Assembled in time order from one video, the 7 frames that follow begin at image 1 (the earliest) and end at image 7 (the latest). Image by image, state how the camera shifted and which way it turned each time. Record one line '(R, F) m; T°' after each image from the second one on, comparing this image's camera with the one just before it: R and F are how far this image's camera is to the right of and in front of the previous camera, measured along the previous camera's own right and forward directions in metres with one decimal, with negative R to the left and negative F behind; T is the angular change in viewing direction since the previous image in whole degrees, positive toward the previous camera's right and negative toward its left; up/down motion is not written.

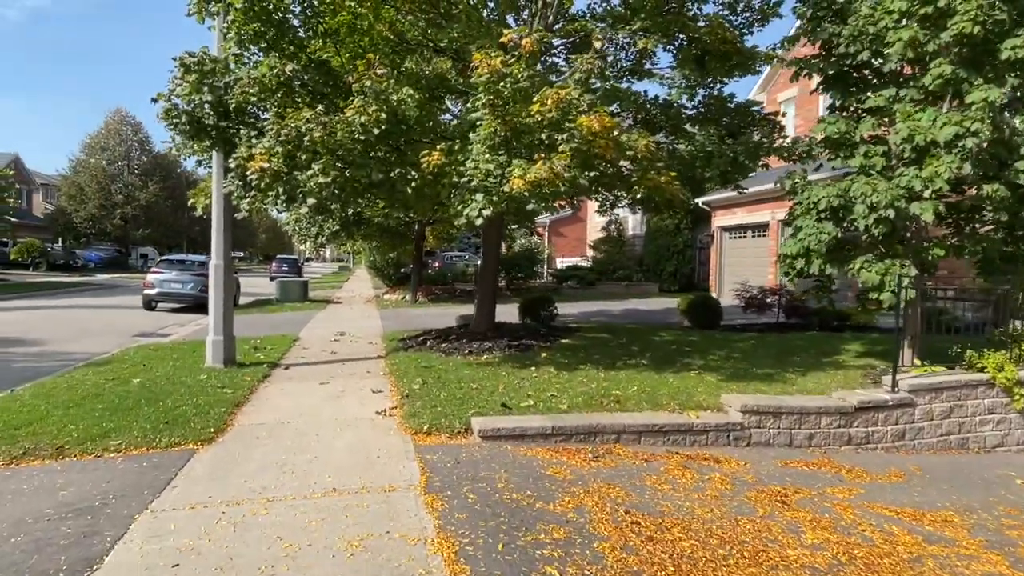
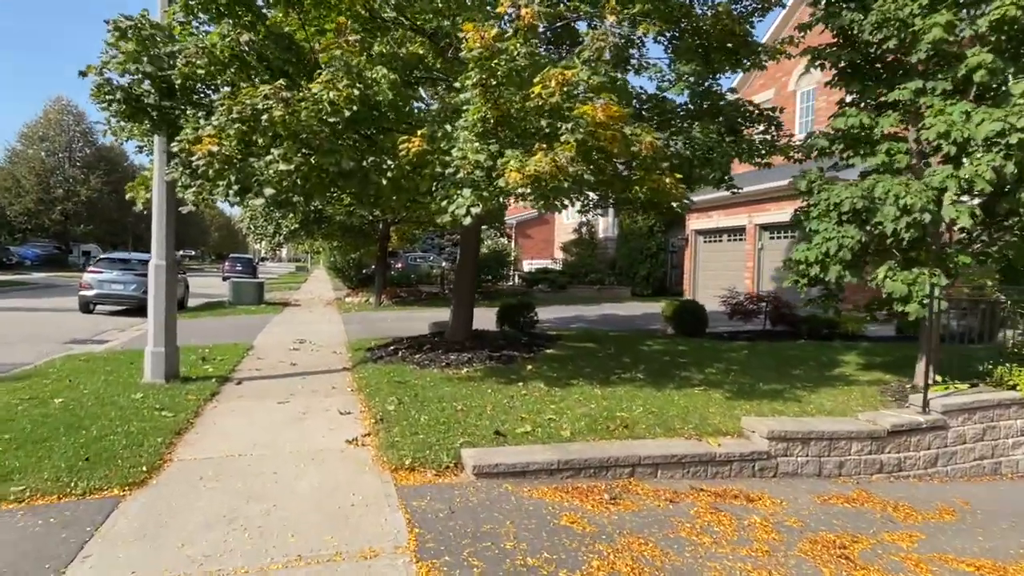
(-0.3, +1.0) m; +4°
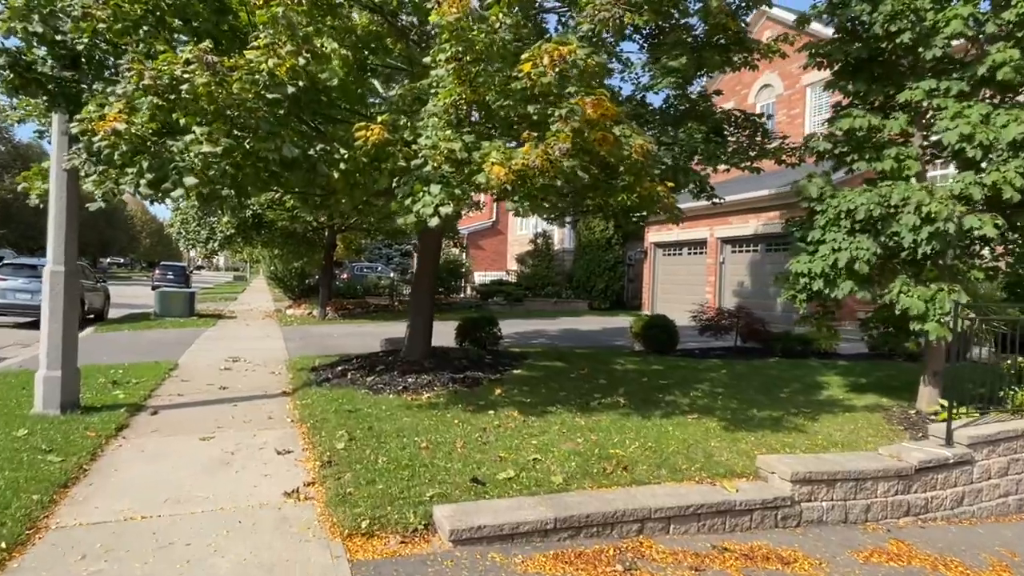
(-0.3, +1.1) m; +5°
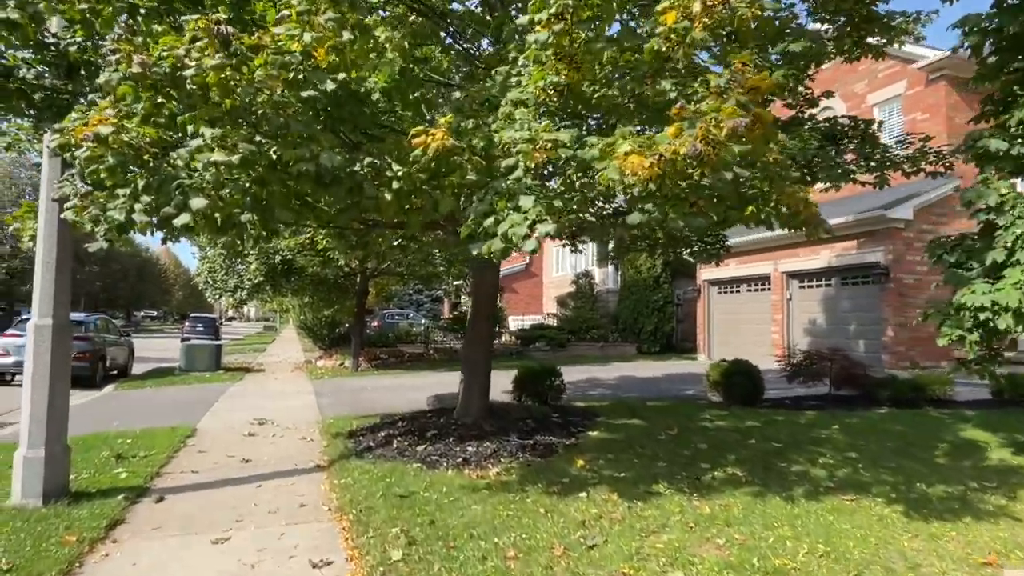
(-0.6, +1.5) m; -2°
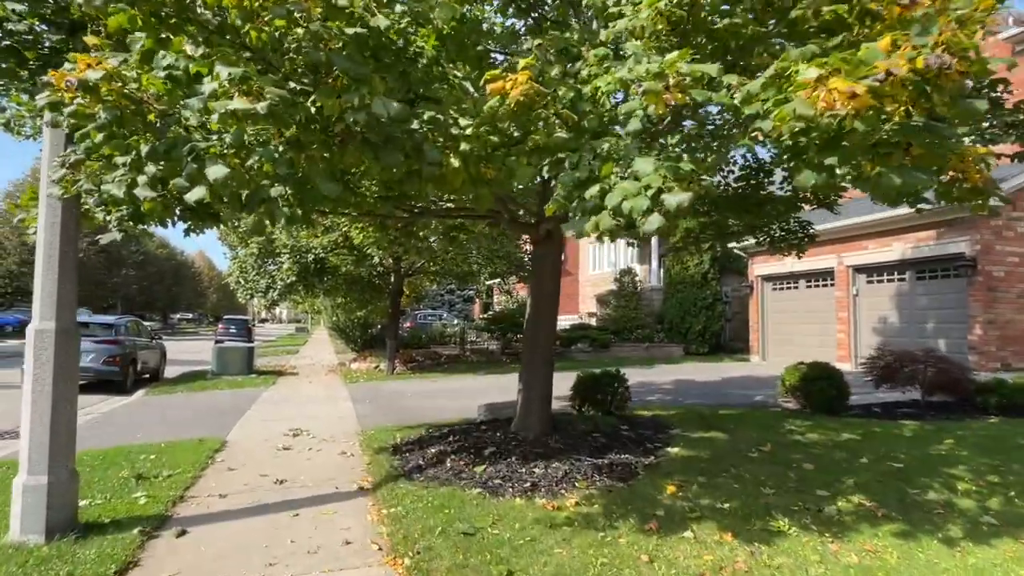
(-0.4, +1.0) m; -3°
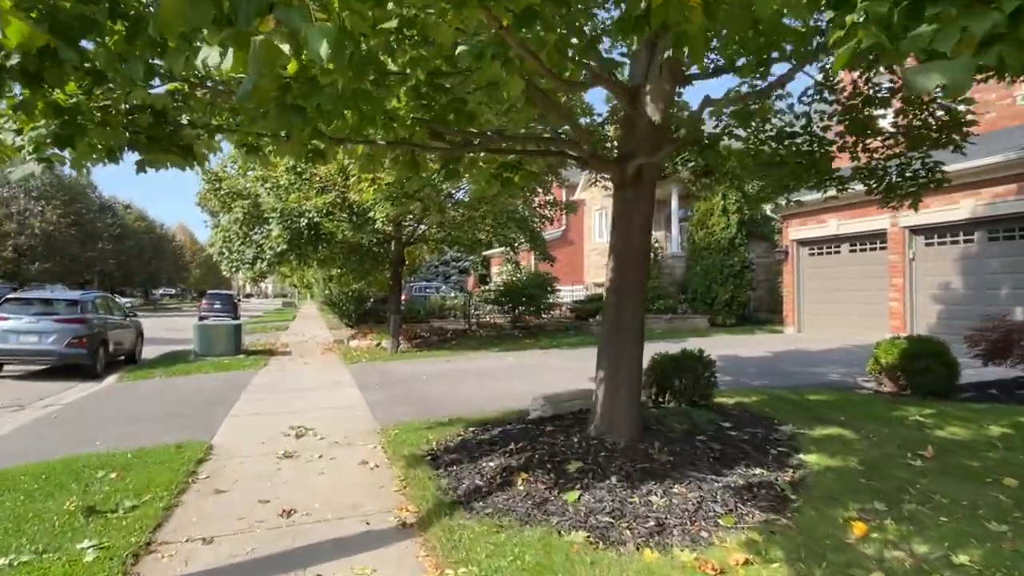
(-0.8, +1.8) m; +1°
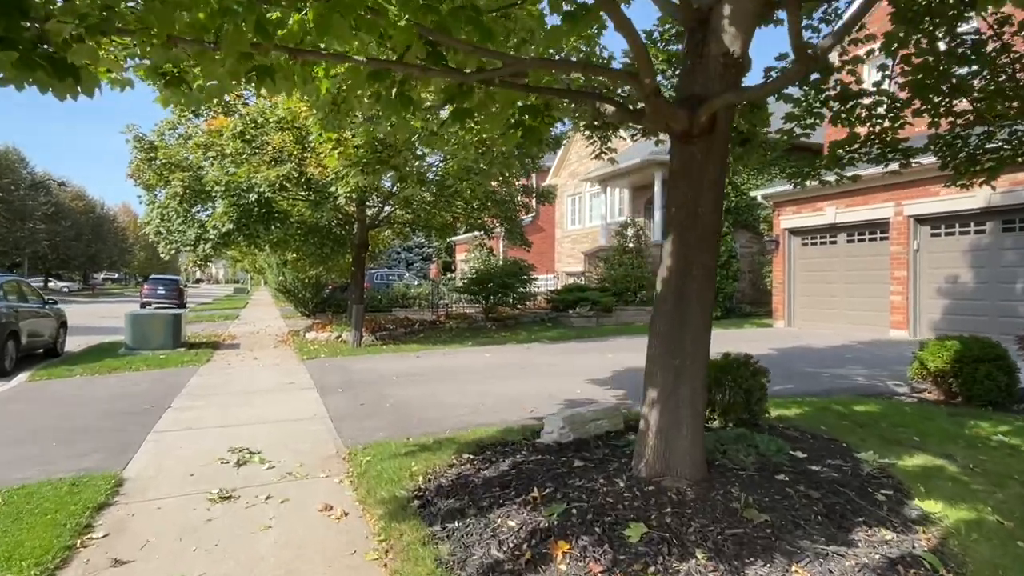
(-0.4, +1.5) m; +4°
